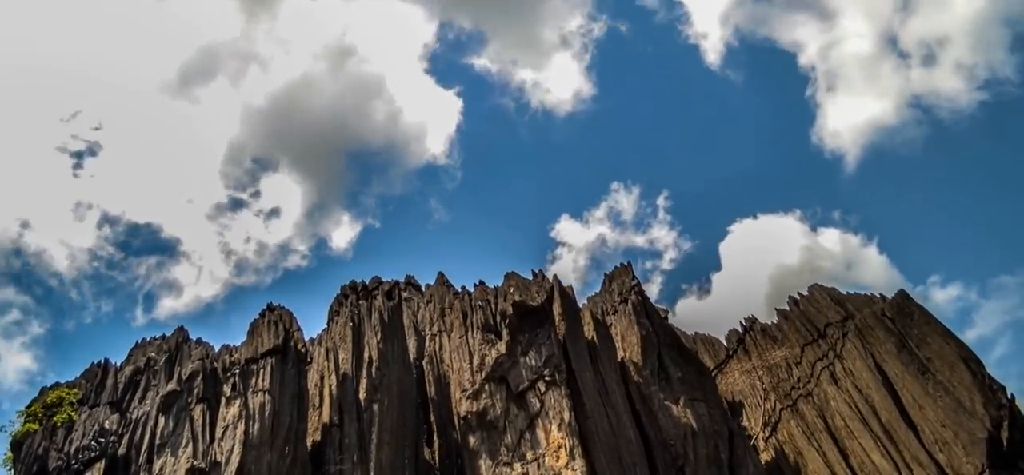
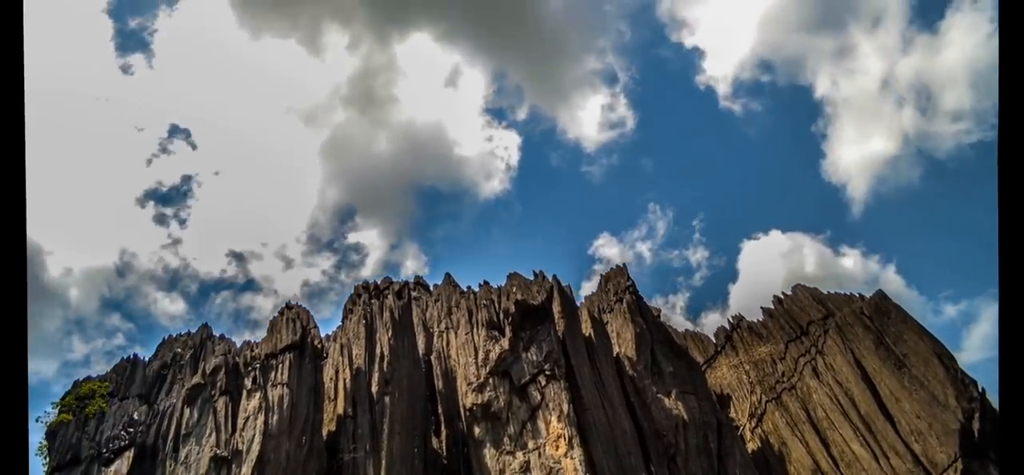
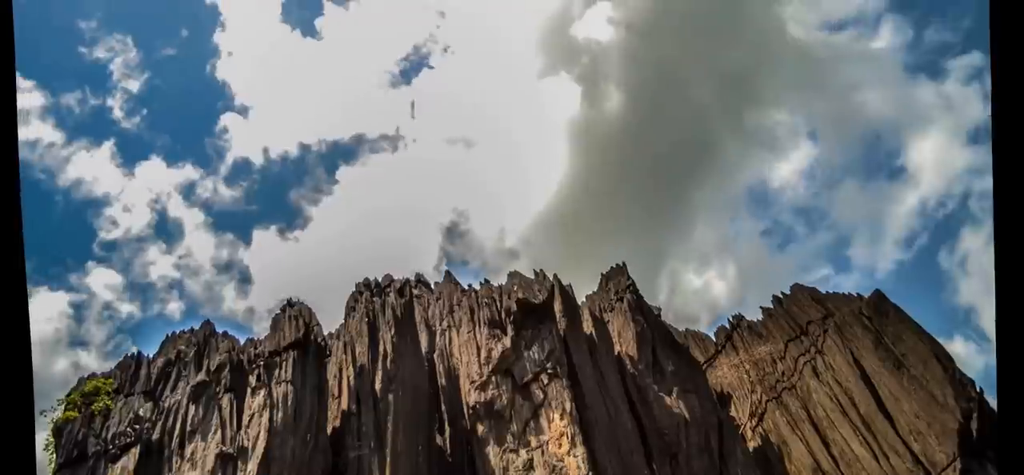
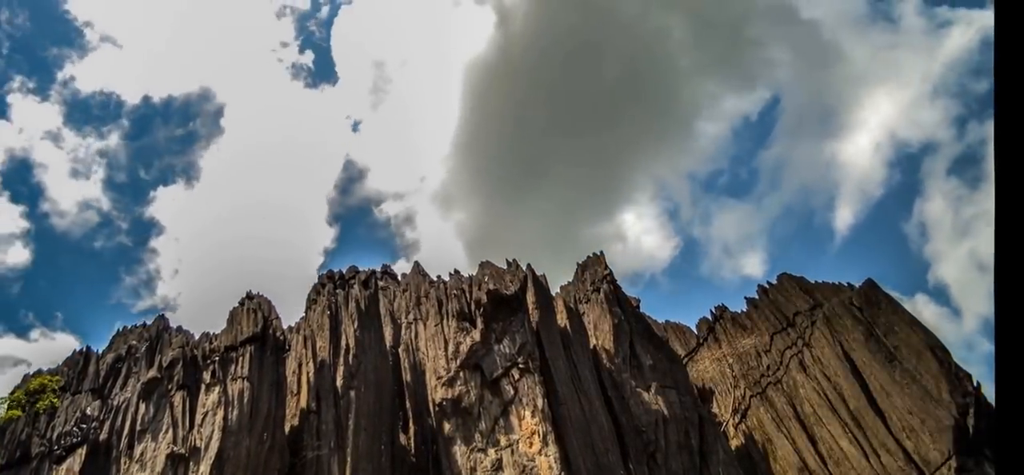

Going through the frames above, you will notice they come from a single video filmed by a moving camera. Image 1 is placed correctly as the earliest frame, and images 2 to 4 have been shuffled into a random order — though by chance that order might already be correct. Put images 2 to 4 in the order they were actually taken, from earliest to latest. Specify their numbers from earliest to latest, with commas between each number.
2, 4, 3
